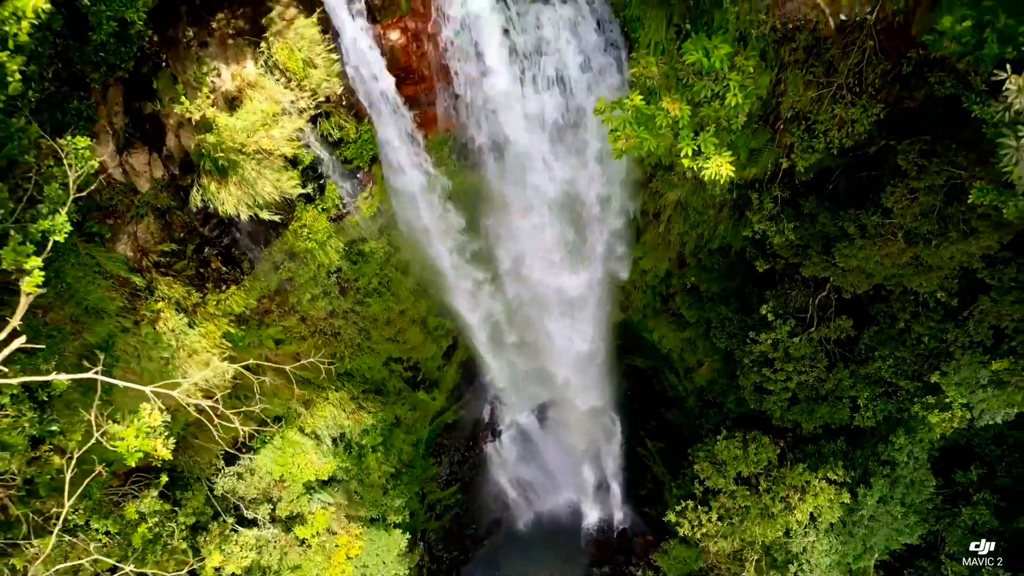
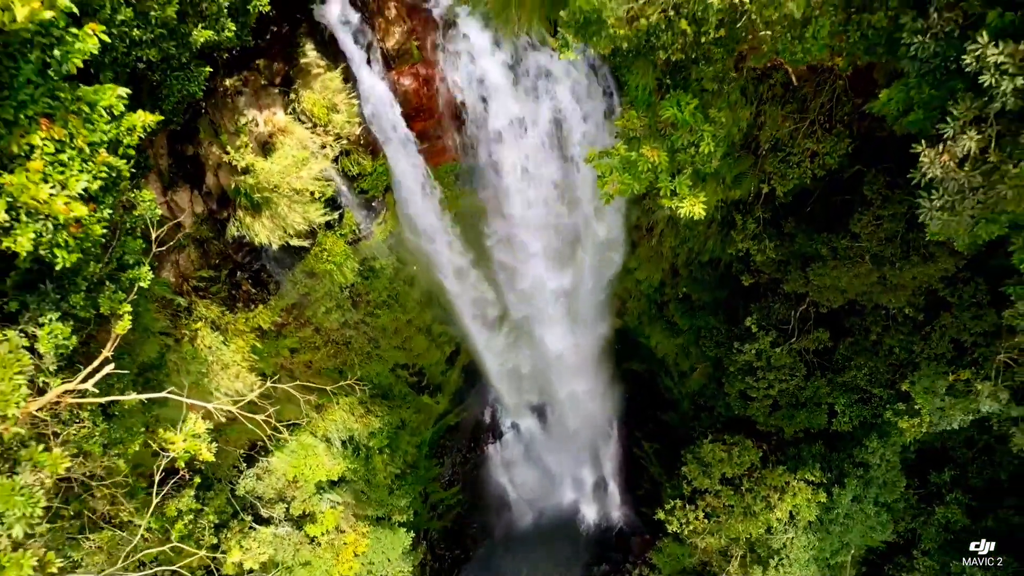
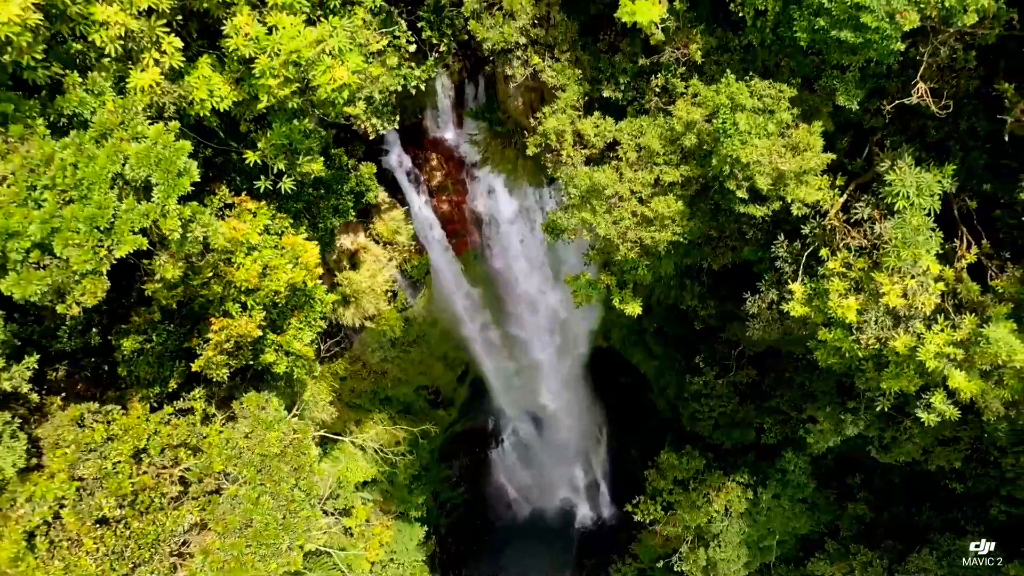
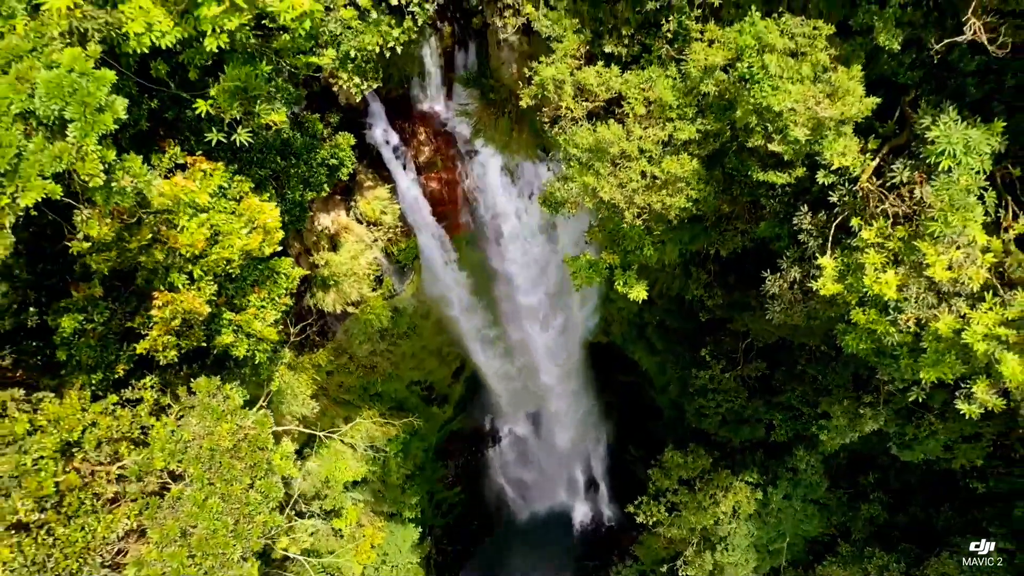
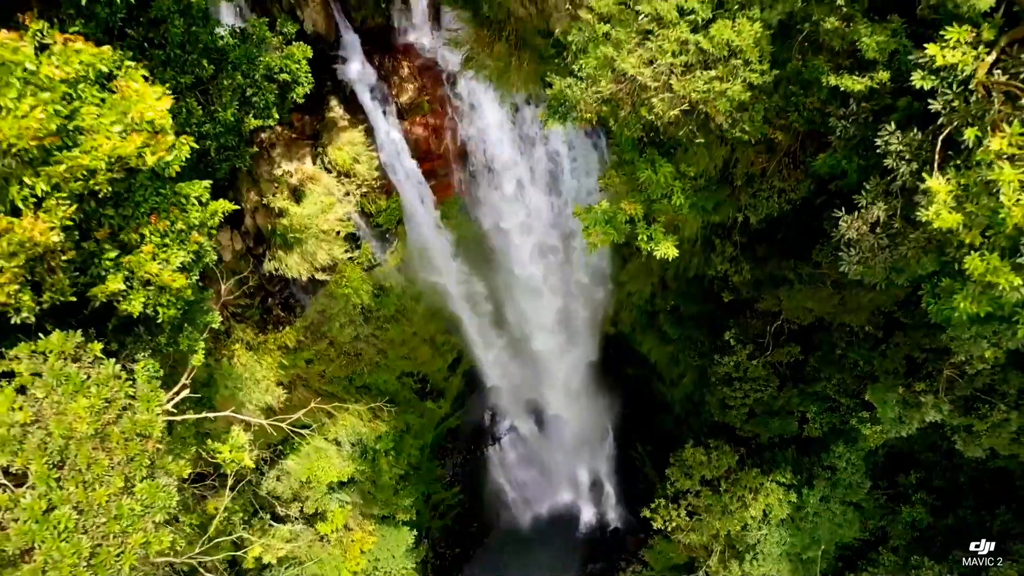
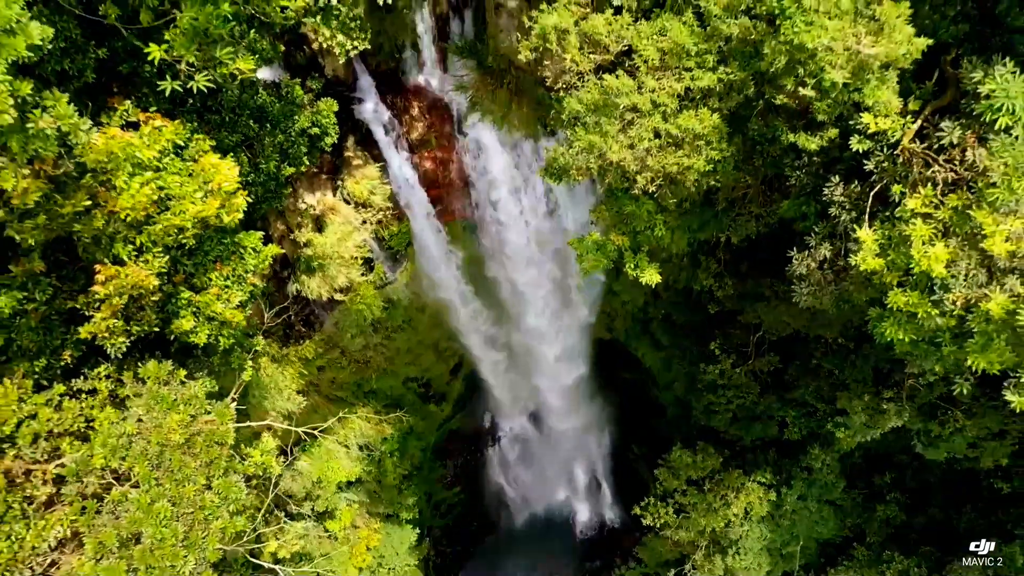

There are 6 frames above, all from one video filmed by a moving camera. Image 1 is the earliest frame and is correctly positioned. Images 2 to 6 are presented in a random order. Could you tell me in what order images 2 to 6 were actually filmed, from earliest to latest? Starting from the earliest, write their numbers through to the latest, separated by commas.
2, 5, 6, 4, 3
